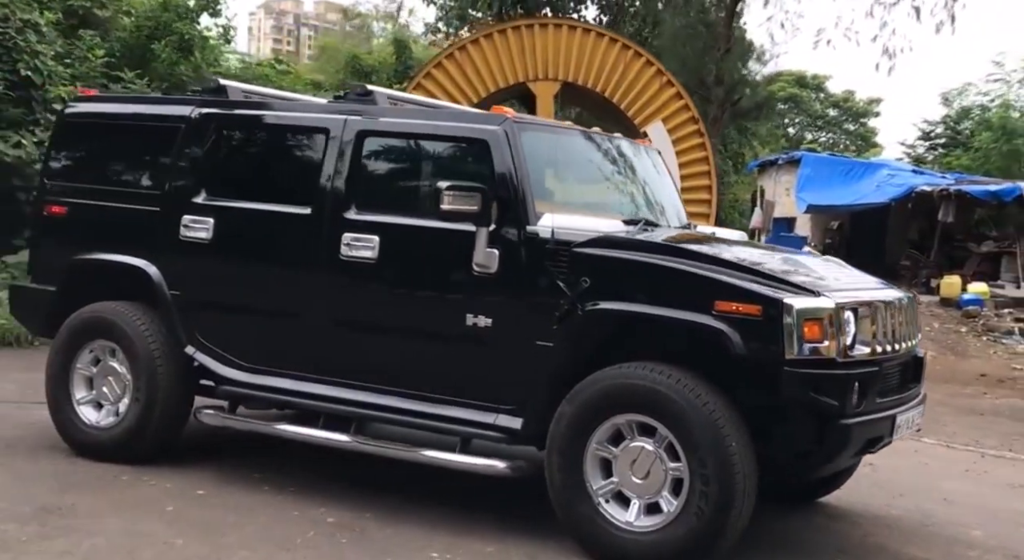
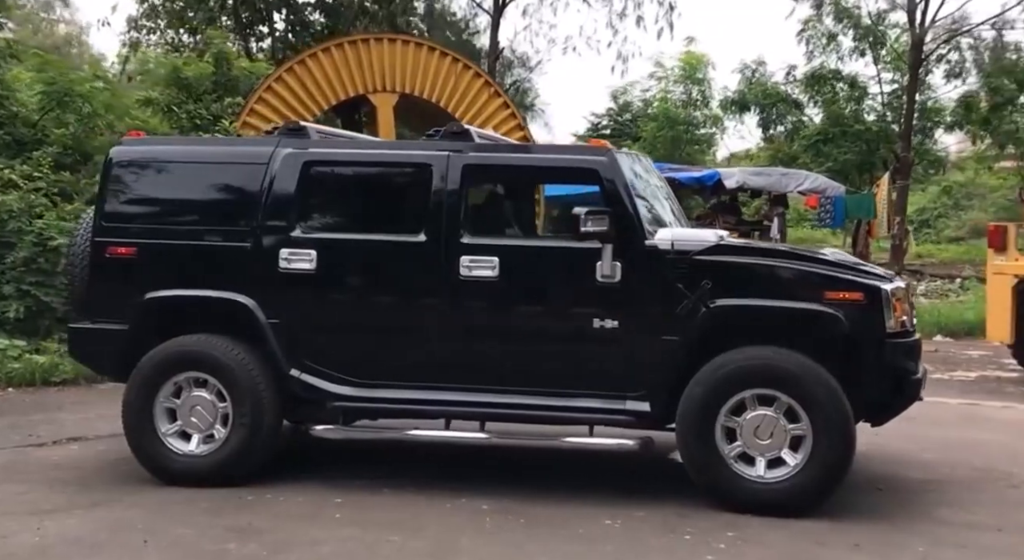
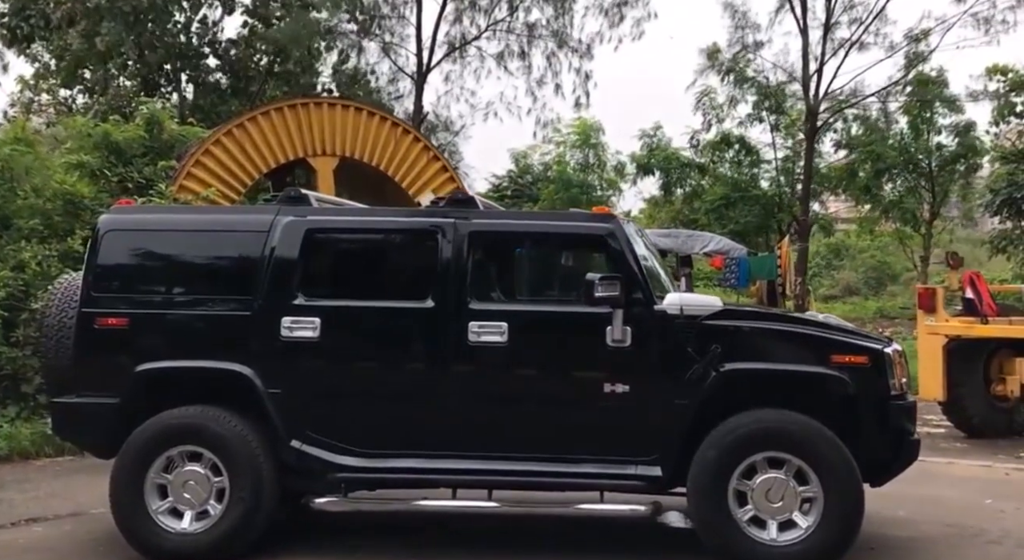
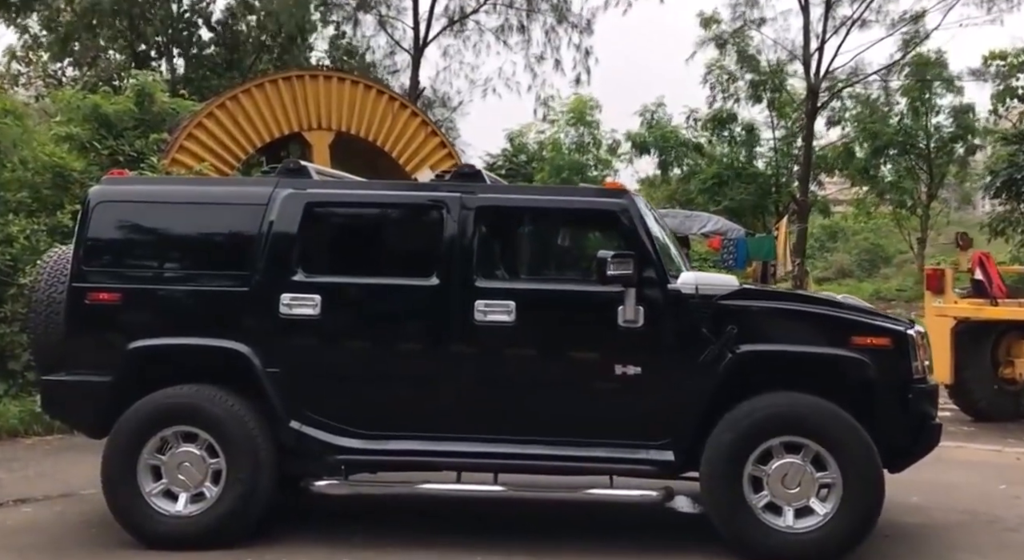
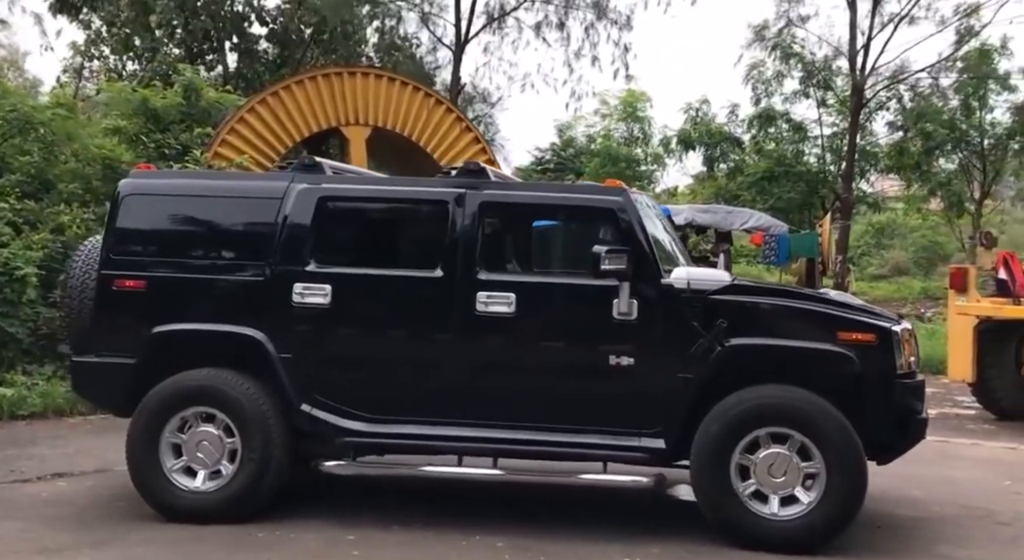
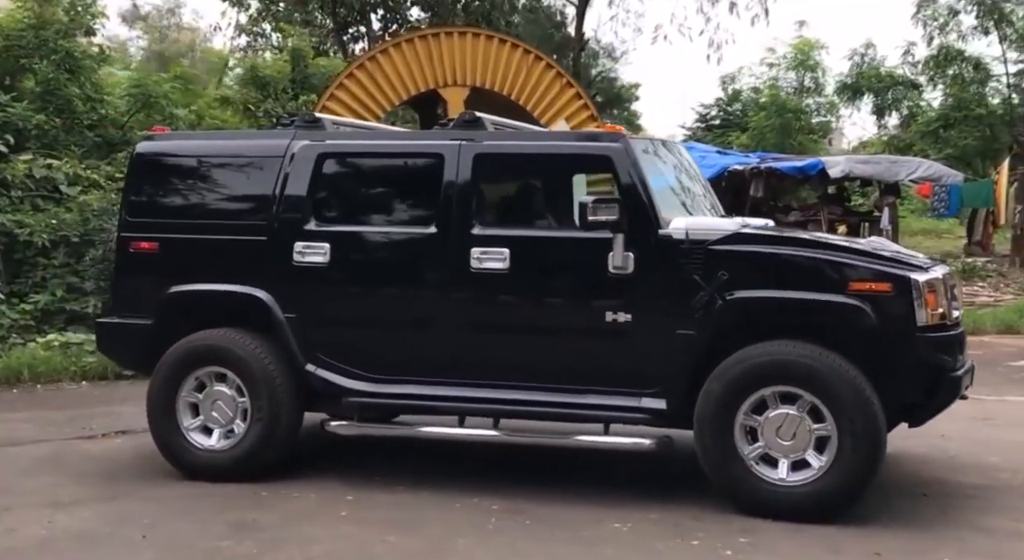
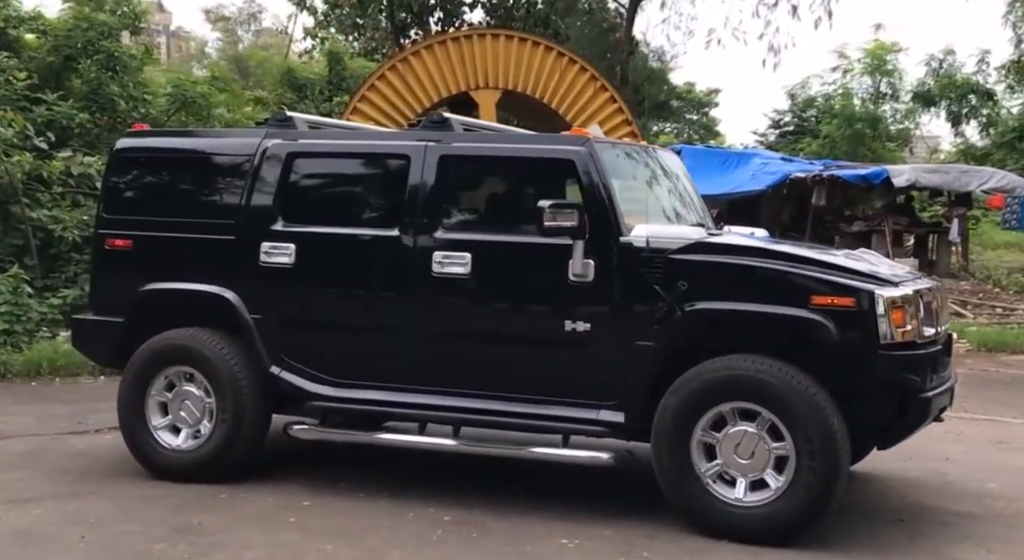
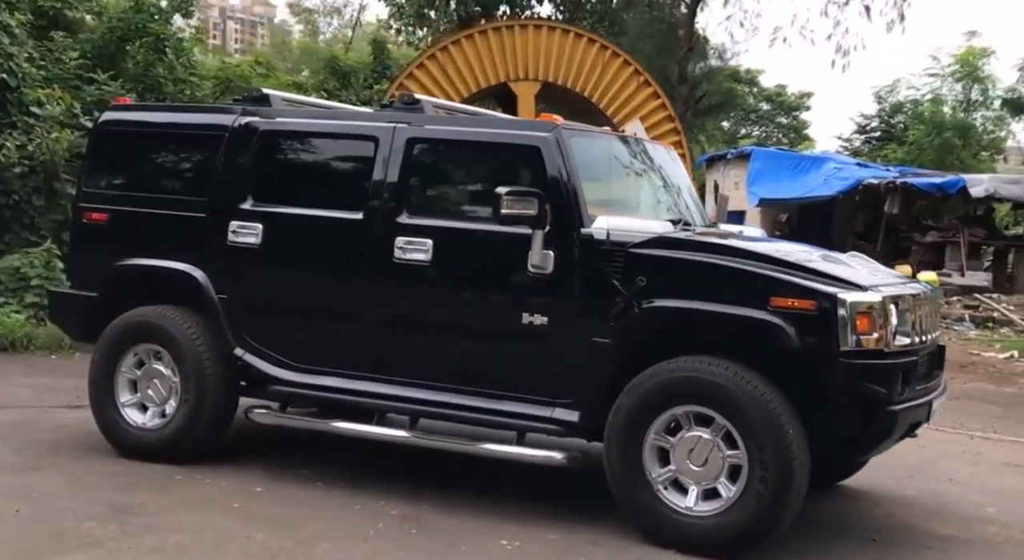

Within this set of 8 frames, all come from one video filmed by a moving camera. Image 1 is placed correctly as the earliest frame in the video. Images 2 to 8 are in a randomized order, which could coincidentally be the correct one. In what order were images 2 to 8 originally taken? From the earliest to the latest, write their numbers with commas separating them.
8, 7, 6, 2, 5, 3, 4
